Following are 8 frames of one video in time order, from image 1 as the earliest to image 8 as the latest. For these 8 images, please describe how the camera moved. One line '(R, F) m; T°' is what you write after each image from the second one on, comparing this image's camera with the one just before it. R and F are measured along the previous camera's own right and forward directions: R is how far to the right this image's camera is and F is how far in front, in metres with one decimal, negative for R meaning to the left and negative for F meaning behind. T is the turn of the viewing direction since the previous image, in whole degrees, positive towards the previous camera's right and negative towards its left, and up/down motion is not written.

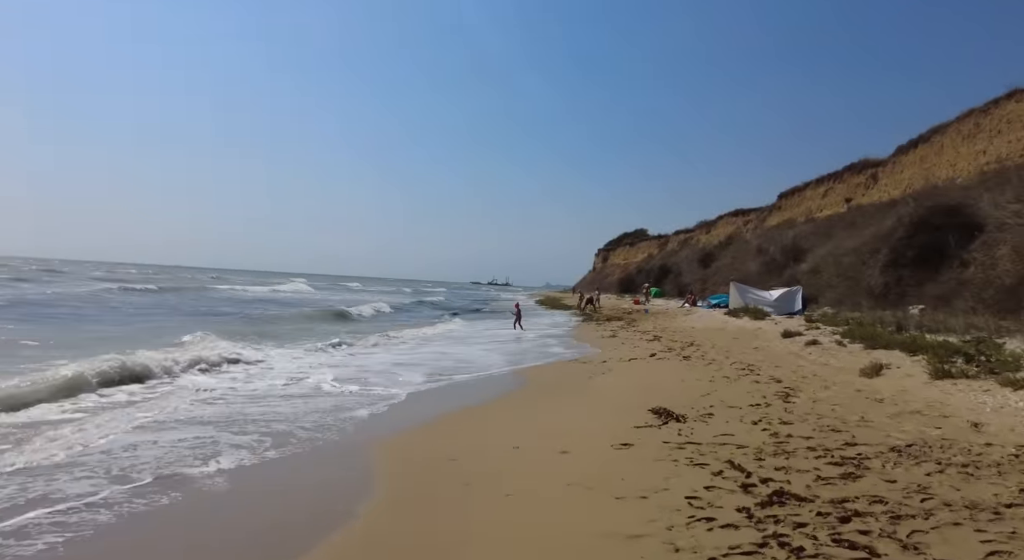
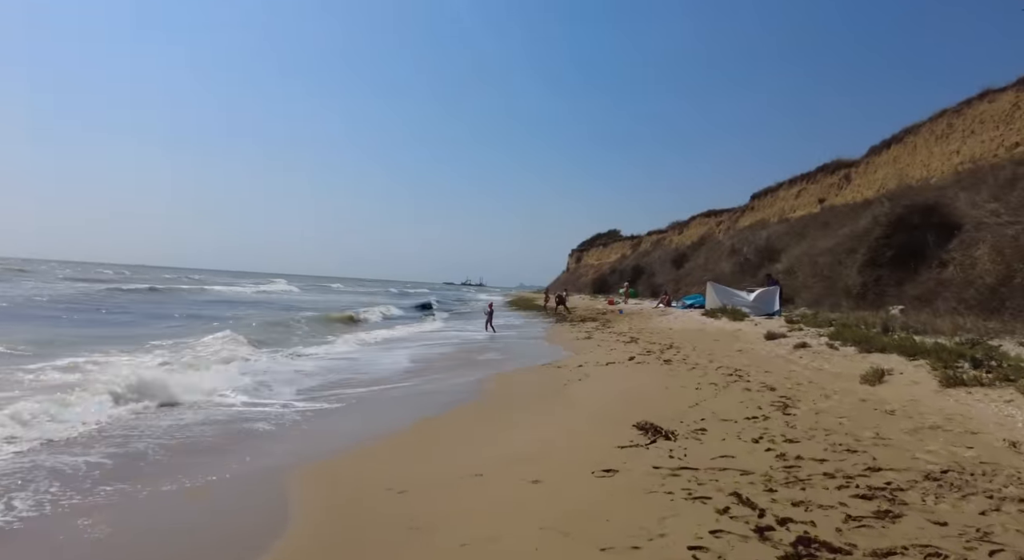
(+0.1, +0.8) m; +3°
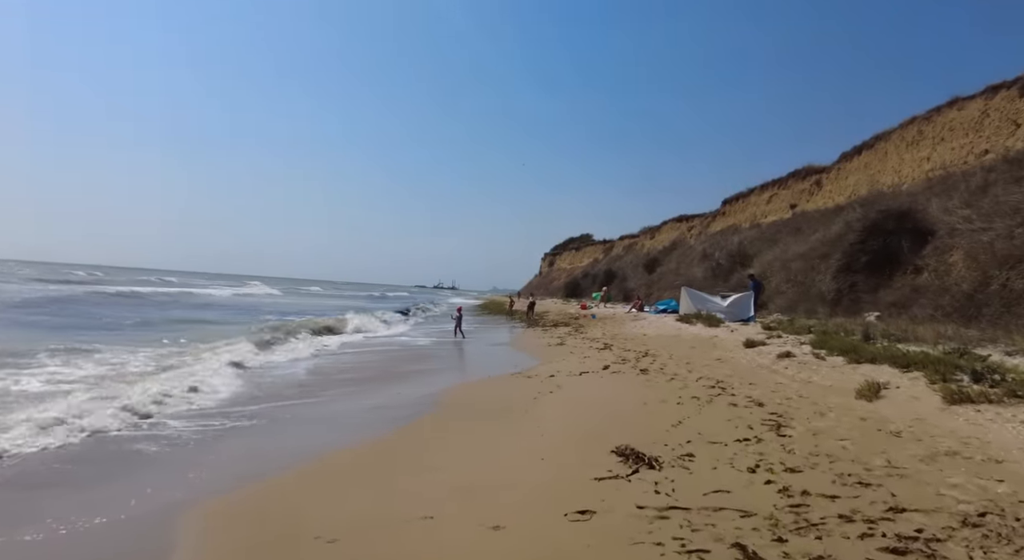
(+0.1, +0.7) m; +3°
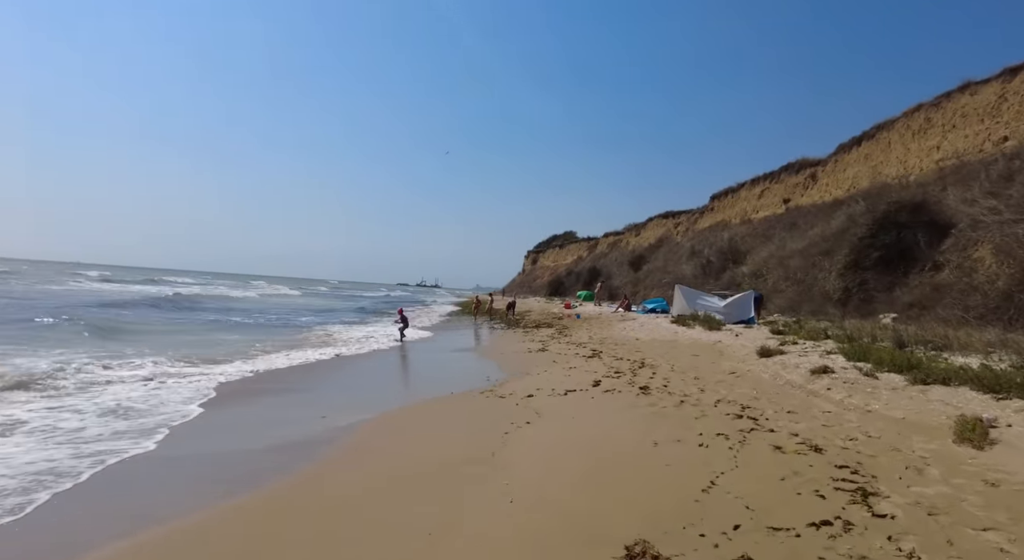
(+0.2, +1.8) m; +2°
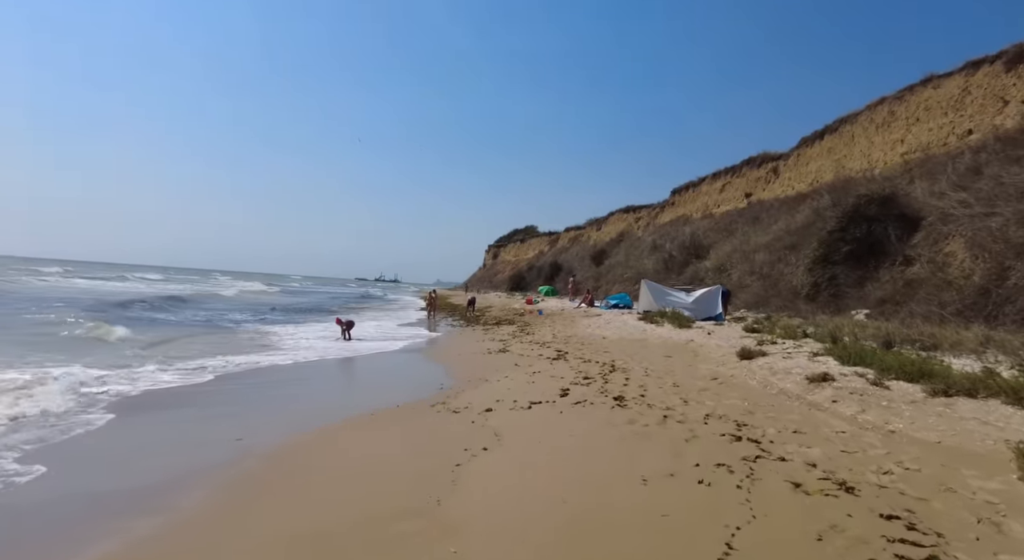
(+0.1, +1.1) m; +4°
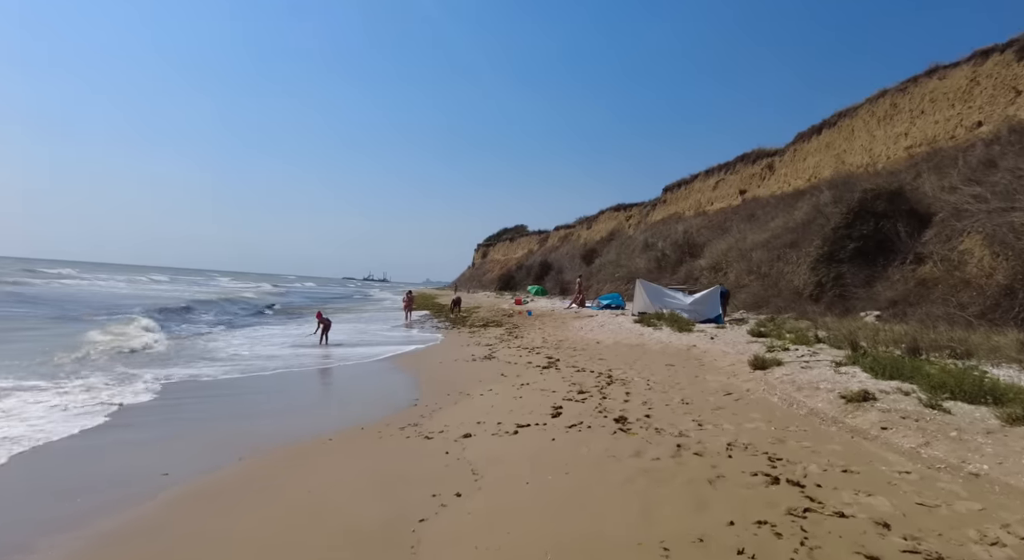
(+0.1, +1.0) m; +1°
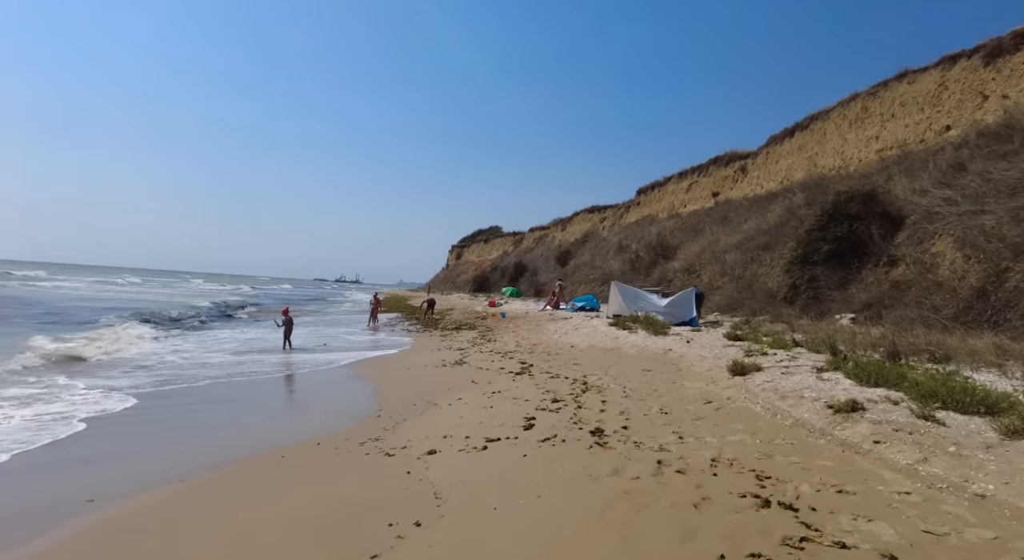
(+0.1, +0.4) m; +3°
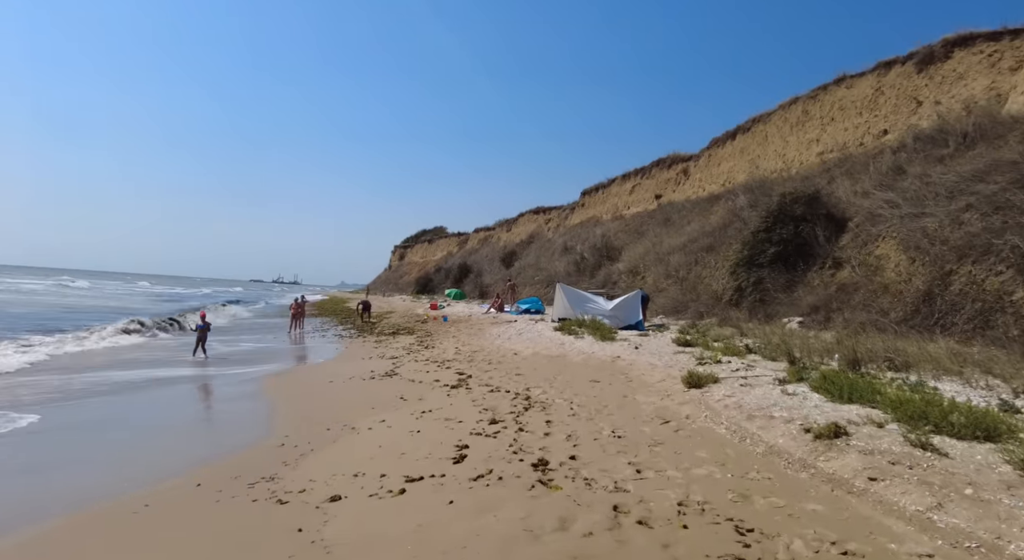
(+0.2, +0.9) m; +6°
